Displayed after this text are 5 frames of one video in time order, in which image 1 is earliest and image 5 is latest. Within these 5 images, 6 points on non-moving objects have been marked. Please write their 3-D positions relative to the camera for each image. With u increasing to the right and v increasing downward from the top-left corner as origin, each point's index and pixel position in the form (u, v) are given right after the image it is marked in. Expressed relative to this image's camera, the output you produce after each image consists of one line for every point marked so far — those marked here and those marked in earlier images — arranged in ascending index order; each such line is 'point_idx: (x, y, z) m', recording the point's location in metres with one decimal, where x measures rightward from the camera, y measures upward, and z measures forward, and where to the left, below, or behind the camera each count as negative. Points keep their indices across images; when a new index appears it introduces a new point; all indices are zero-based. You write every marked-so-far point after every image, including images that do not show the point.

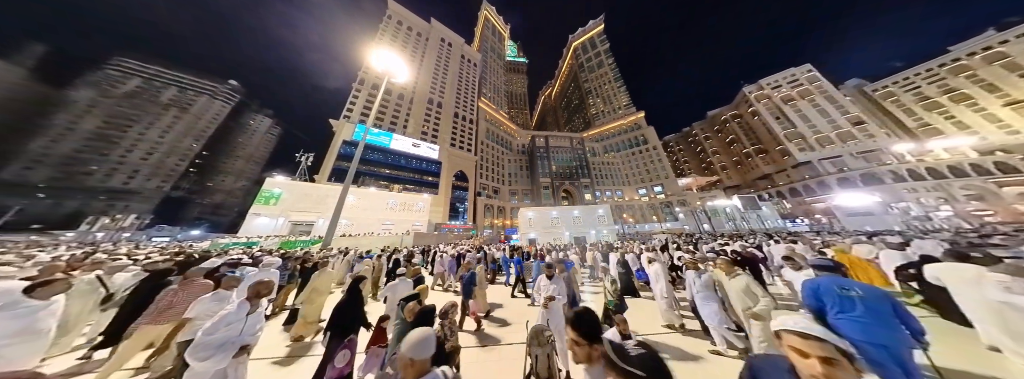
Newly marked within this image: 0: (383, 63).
0: (-10.2, +10.0, +13.6) m
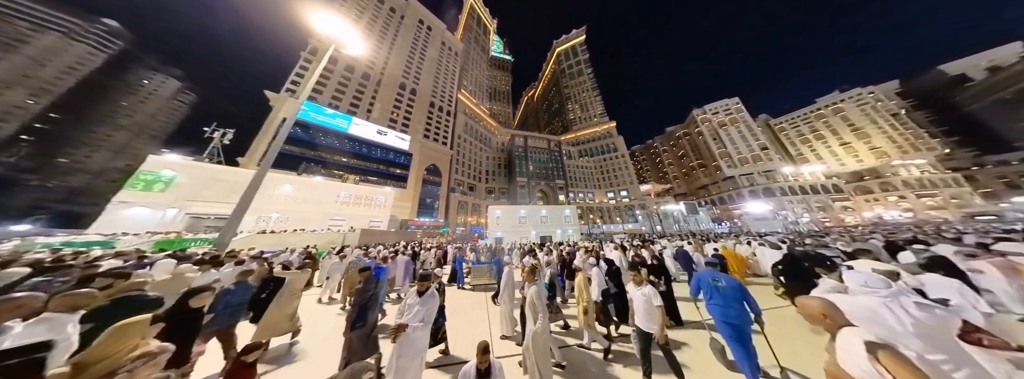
0: (-12.1, +10.6, +11.6) m
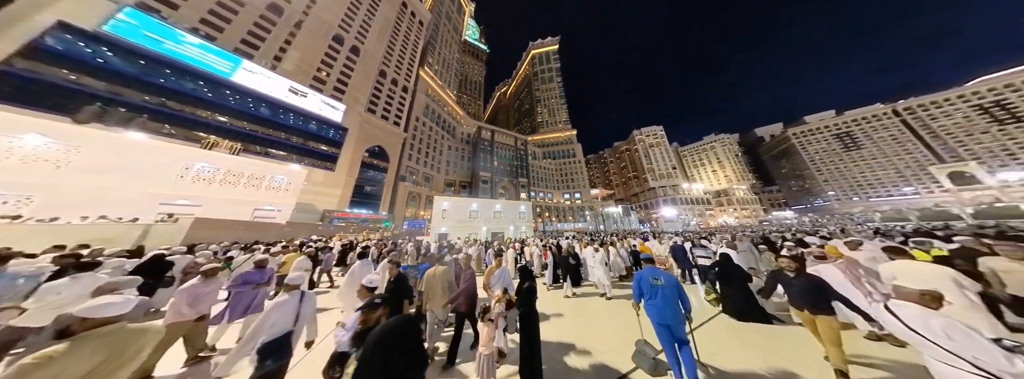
0: (-14.1, +12.2, +6.1) m
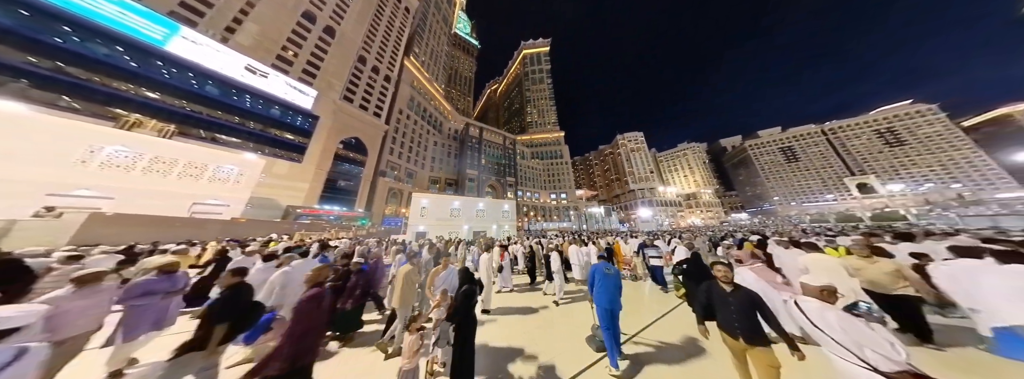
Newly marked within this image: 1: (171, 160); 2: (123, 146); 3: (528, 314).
0: (-14.5, +12.6, +4.2) m
1: (-28.0, +2.4, +14.7) m
2: (-29.0, +3.3, +13.2) m
3: (+0.5, -4.1, +5.3) m
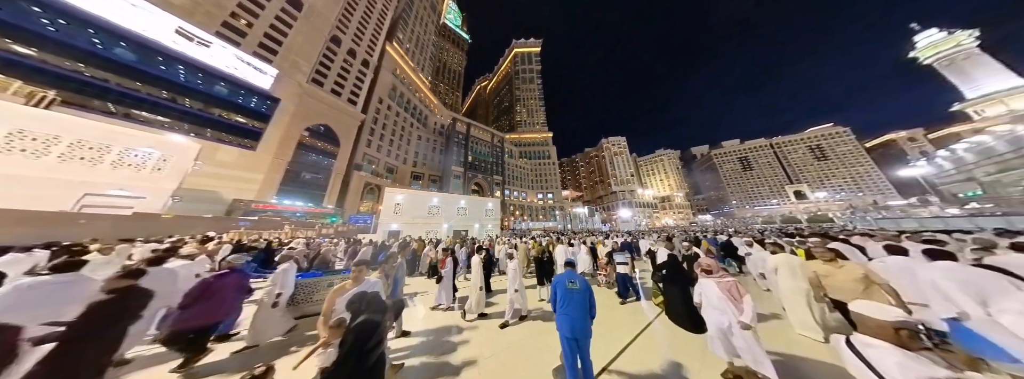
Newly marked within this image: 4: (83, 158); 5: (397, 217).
0: (-14.7, +13.1, +1.7) m
1: (-29.2, +3.3, +11.3) m
2: (-30.1, +4.2, +9.7) m
3: (-0.2, -3.9, +4.0) m
4: (-29.1, +2.2, +11.6) m
5: (-11.9, -3.1, +18.1) m
